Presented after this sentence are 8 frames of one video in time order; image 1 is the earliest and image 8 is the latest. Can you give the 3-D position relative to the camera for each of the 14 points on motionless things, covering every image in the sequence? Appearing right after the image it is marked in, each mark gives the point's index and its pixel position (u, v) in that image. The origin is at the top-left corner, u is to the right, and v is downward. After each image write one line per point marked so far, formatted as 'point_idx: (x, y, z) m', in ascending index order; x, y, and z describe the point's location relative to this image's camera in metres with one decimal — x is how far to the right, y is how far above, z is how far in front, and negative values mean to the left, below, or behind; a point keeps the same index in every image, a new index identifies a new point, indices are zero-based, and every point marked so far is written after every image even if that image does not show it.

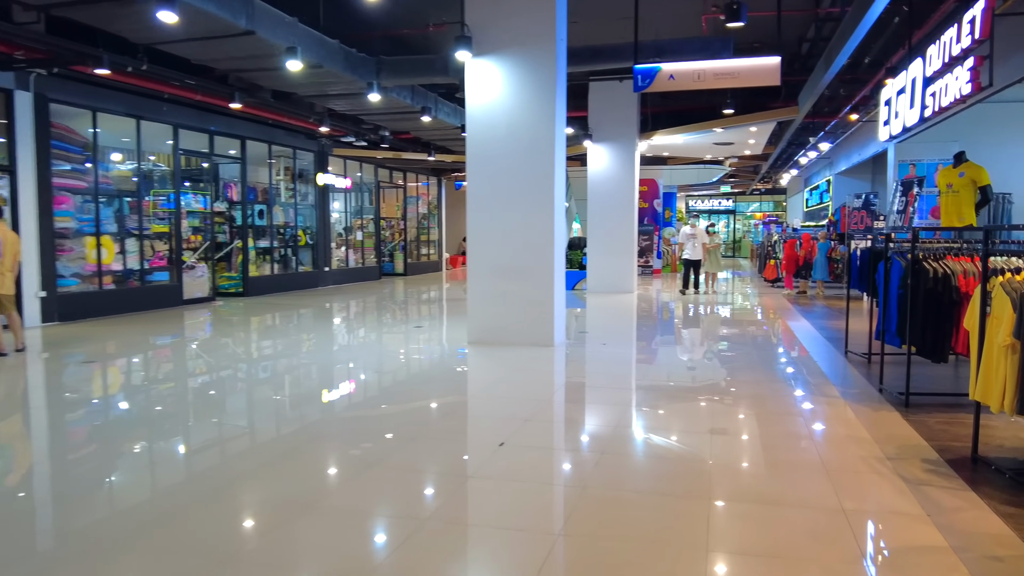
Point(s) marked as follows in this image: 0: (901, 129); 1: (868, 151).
0: (+2.9, +1.2, +5.9) m
1: (+5.5, +2.1, +12.2) m
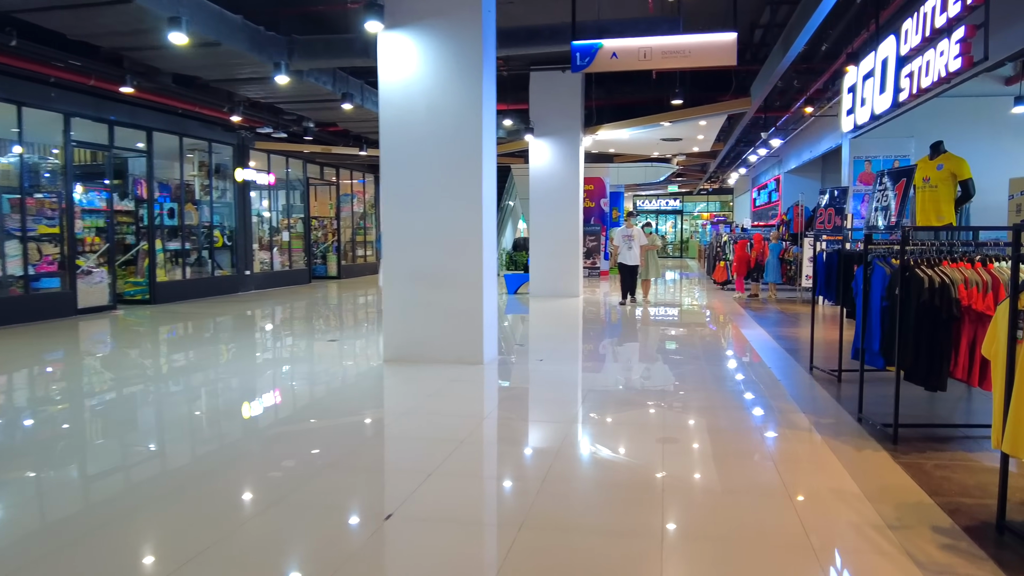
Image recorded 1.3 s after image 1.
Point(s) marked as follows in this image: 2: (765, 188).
0: (+2.4, +1.1, +5.3) m
1: (+4.6, +2.1, +11.7) m
2: (+5.8, +2.3, +18.1) m
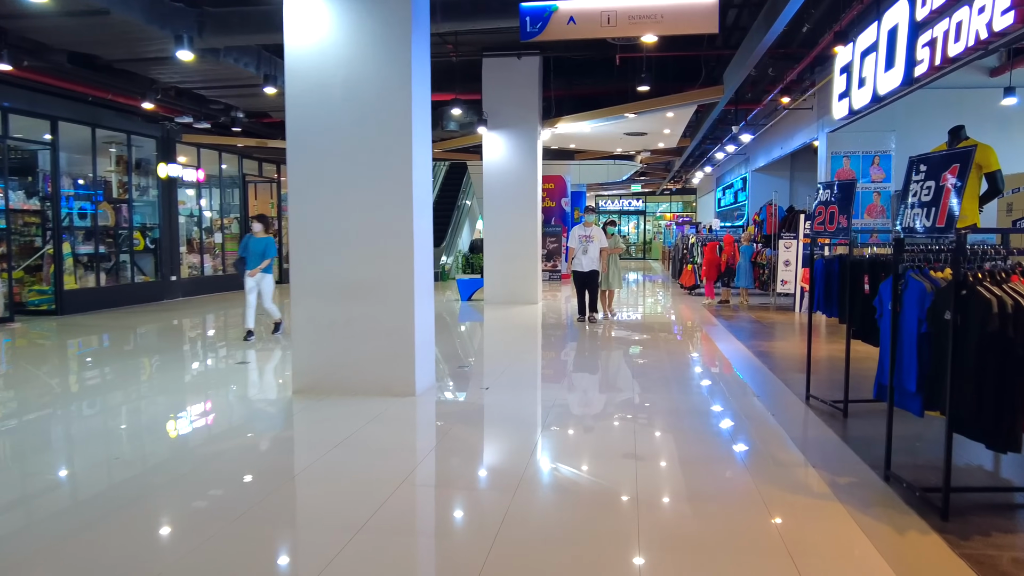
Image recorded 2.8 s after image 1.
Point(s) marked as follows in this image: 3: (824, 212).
0: (+2.0, +1.1, +4.5) m
1: (+3.9, +2.0, +11.0) m
2: (+4.8, +2.2, +17.4) m
3: (+1.6, +0.4, +3.9) m
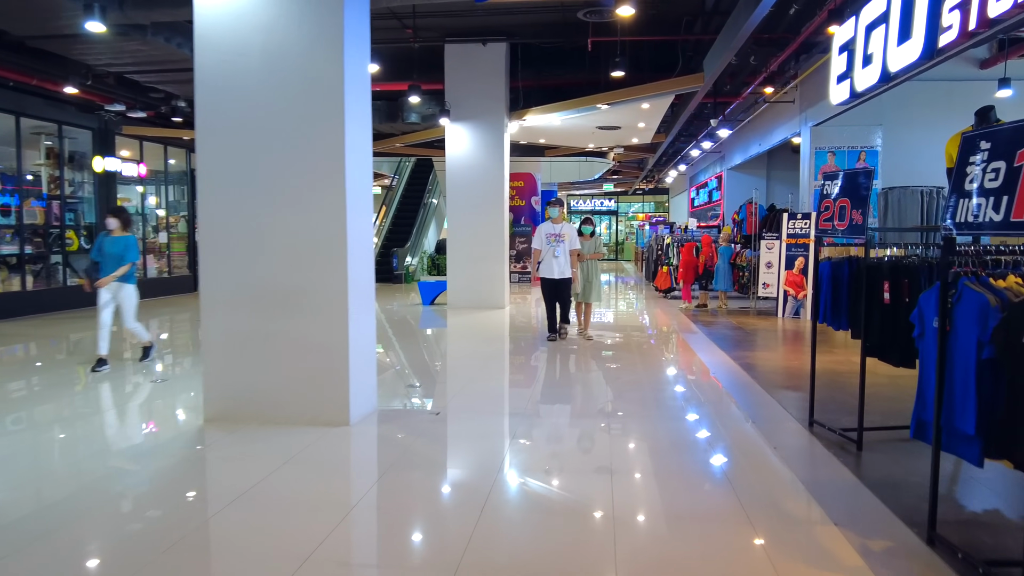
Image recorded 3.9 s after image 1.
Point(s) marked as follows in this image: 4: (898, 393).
0: (+1.8, +1.0, +4.0) m
1: (+3.5, +2.0, +10.5) m
2: (+4.1, +2.2, +17.0) m
3: (+1.4, +0.3, +3.3) m
4: (+2.1, -0.6, +4.4) m
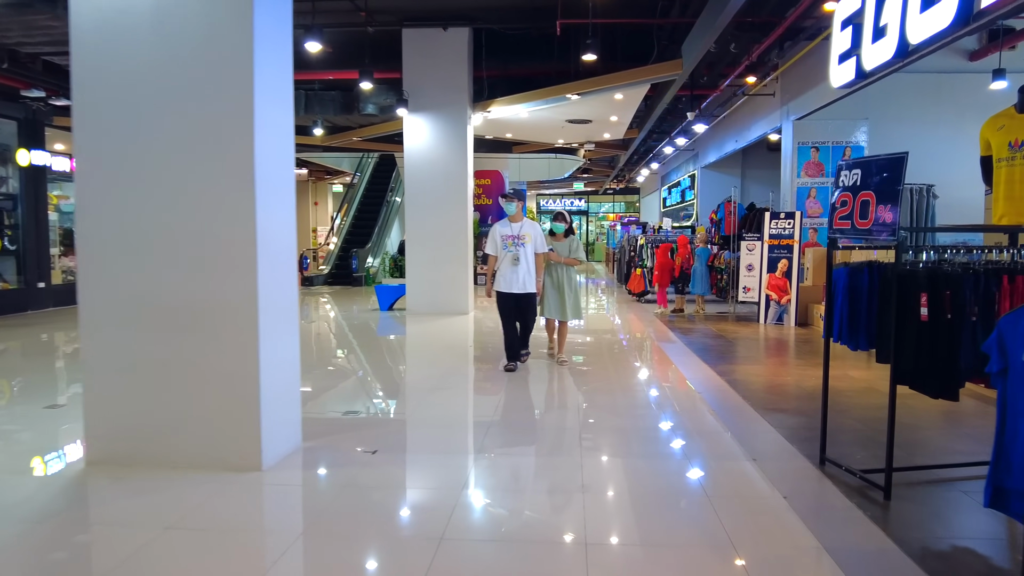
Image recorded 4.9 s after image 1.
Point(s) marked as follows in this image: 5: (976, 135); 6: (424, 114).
0: (+1.6, +1.0, +3.4) m
1: (+3.0, +1.9, +10.0) m
2: (+3.4, +2.1, +16.5) m
3: (+1.2, +0.3, +2.8) m
4: (+1.9, -0.6, +3.8) m
5: (+4.6, +1.5, +7.8) m
6: (-0.9, +1.8, +8.2) m
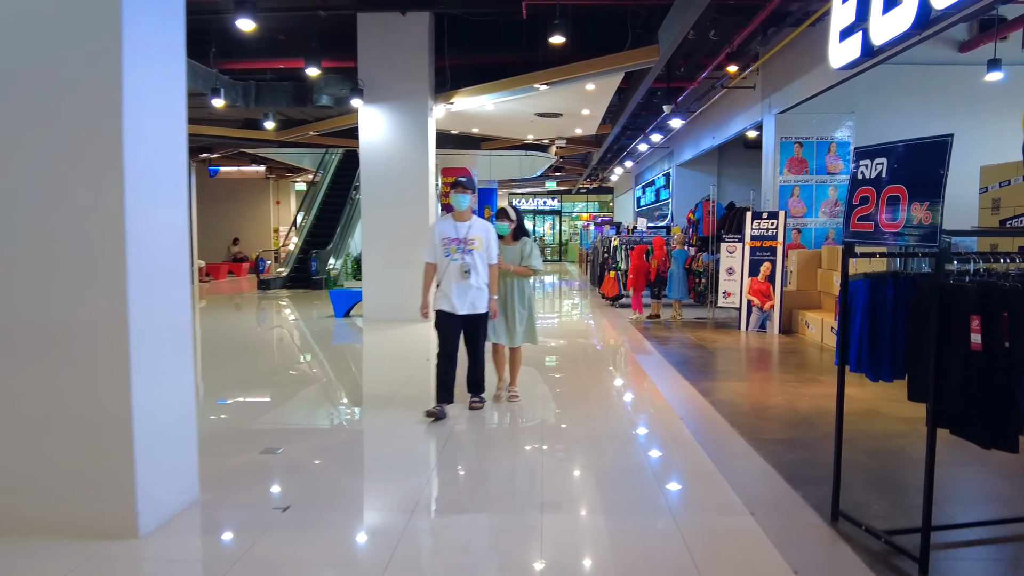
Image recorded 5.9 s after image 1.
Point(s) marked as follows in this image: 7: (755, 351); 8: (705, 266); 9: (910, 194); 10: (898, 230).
0: (+1.4, +1.0, +2.9) m
1: (+2.6, +1.9, +9.6) m
2: (+2.8, +2.1, +16.0) m
3: (+1.0, +0.3, +2.2) m
4: (+1.7, -0.7, +3.3) m
5: (+4.2, +1.5, +7.4) m
6: (-1.3, +1.8, +7.6) m
7: (+1.9, -0.5, +6.0) m
8: (+2.0, +0.2, +8.4) m
9: (+1.0, +0.2, +2.1) m
10: (+1.0, +0.2, +2.1) m
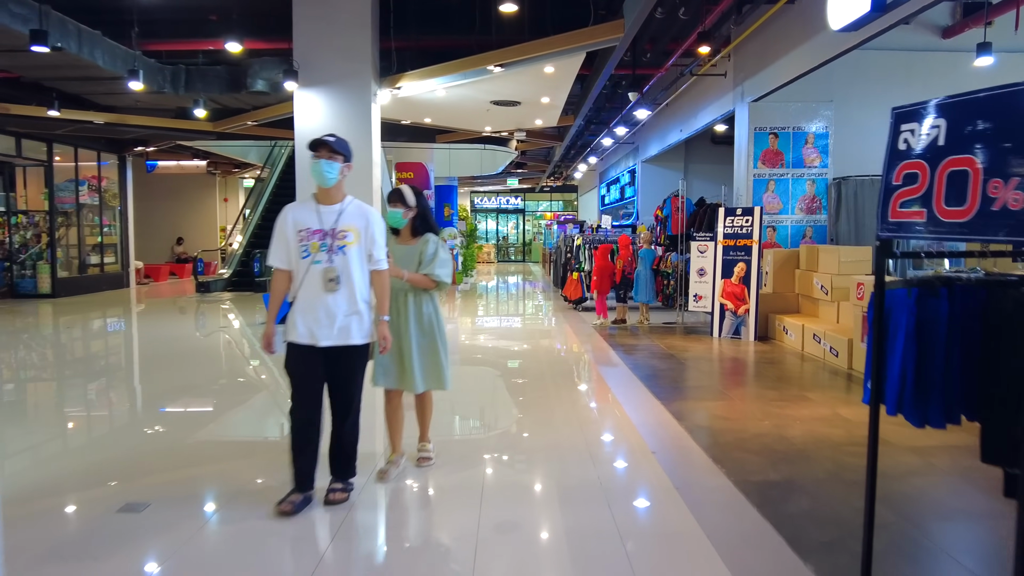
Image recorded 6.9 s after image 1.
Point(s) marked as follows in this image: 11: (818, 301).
0: (+1.2, +0.9, +2.3) m
1: (+2.1, +1.9, +9.0) m
2: (+2.0, +2.1, +15.5) m
3: (+0.8, +0.2, +1.6) m
4: (+1.5, -0.7, +2.7) m
5: (+3.8, +1.5, +6.9) m
6: (-1.7, +1.7, +6.9) m
7: (+1.5, -0.5, +5.4) m
8: (+1.6, +0.2, +7.8) m
9: (+0.9, +0.2, +1.5) m
10: (+0.8, +0.1, +1.5) m
11: (+2.3, -0.1, +6.1) m
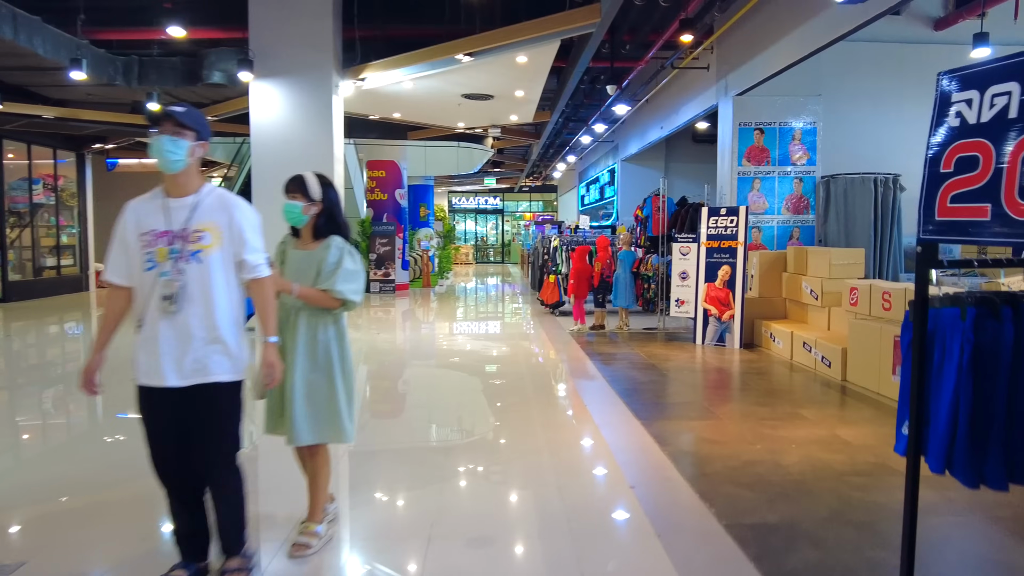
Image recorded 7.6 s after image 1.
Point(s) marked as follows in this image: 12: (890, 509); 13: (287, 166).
0: (+1.1, +0.9, +1.9) m
1: (+1.8, +1.8, +8.6) m
2: (+1.6, +2.0, +15.1) m
3: (+0.7, +0.2, +1.2) m
4: (+1.4, -0.7, +2.4) m
5: (+3.6, +1.4, +6.6) m
6: (-1.9, +1.7, +6.4) m
7: (+1.3, -0.5, +5.1) m
8: (+1.3, +0.2, +7.4) m
9: (+0.8, +0.2, +1.1) m
10: (+0.7, +0.1, +1.1) m
11: (+2.1, -0.1, +5.7) m
12: (+1.2, -0.7, +2.4) m
13: (-1.8, +1.0, +6.5) m
